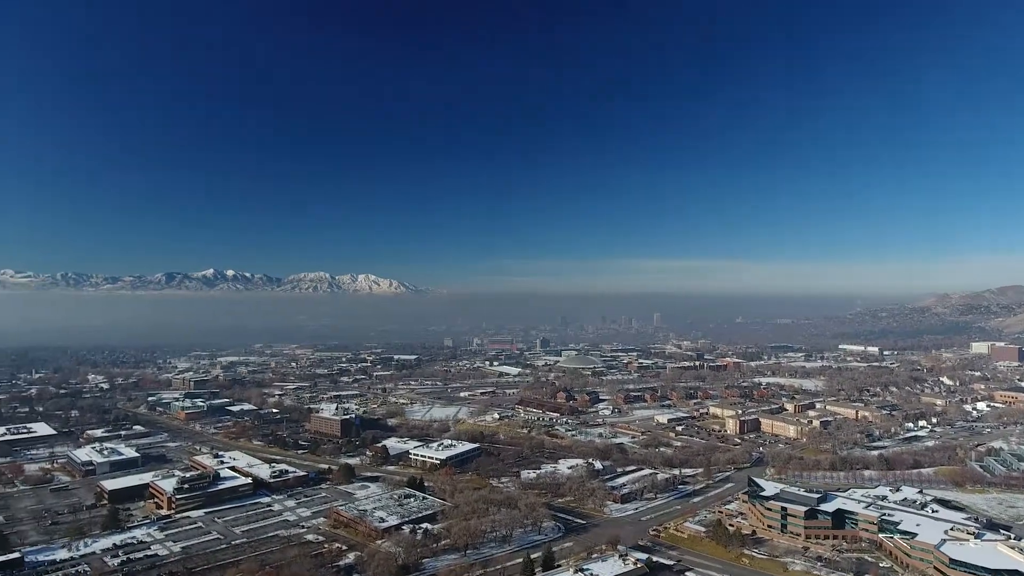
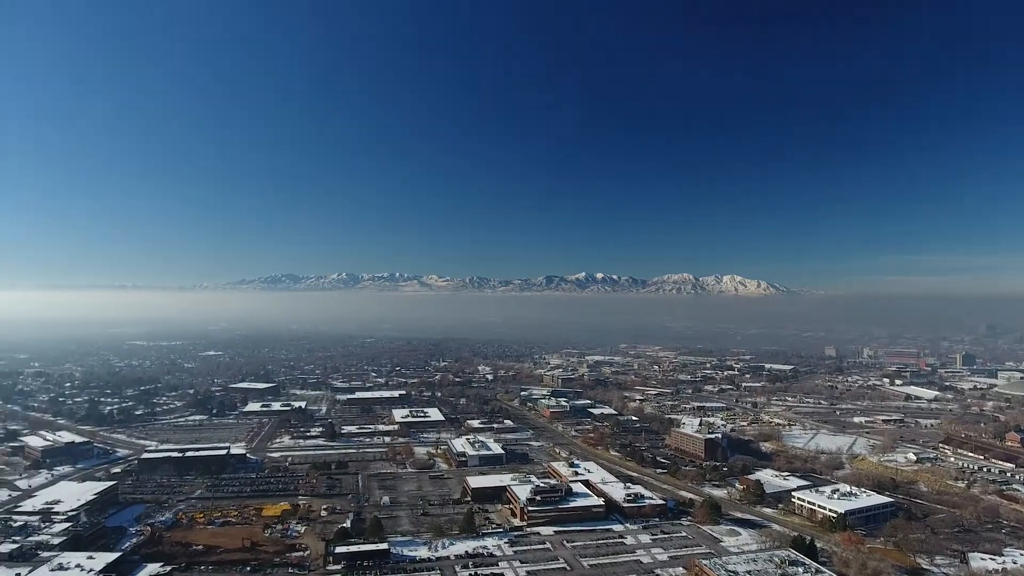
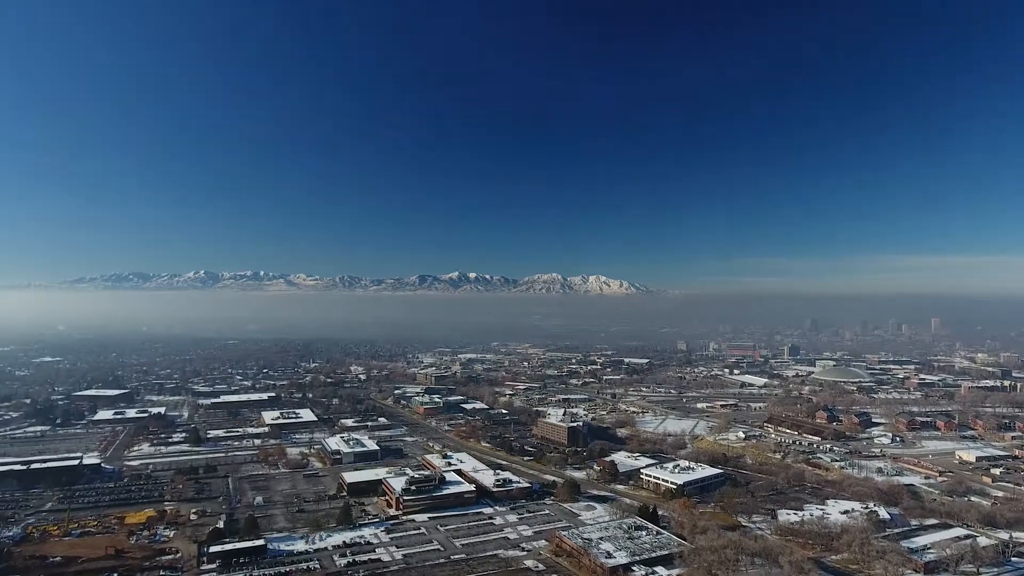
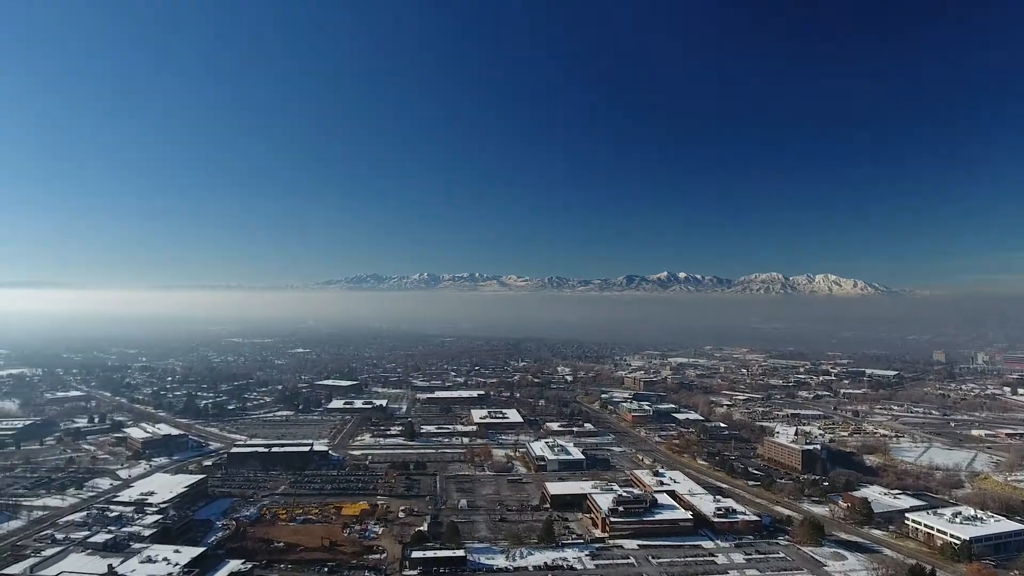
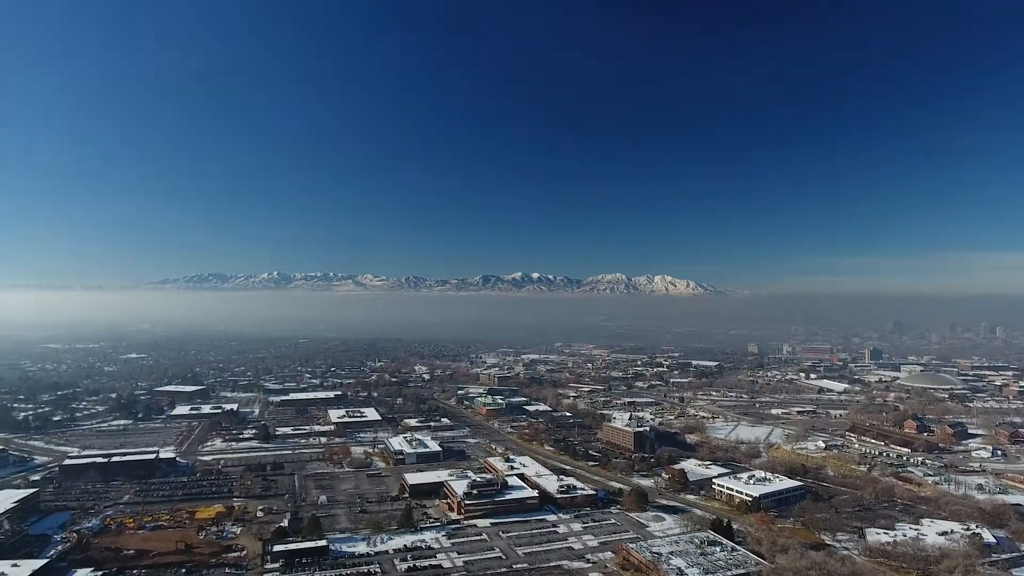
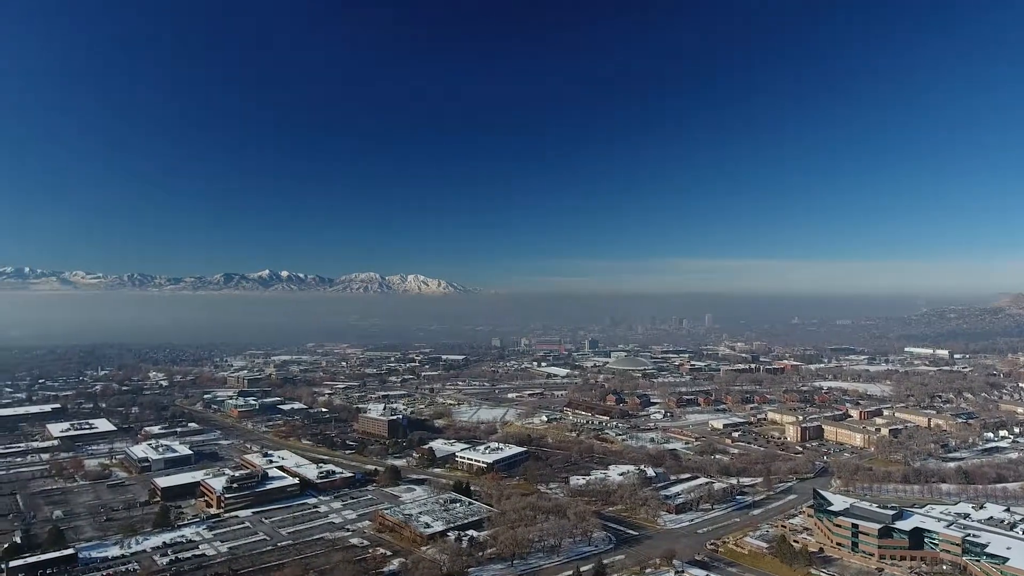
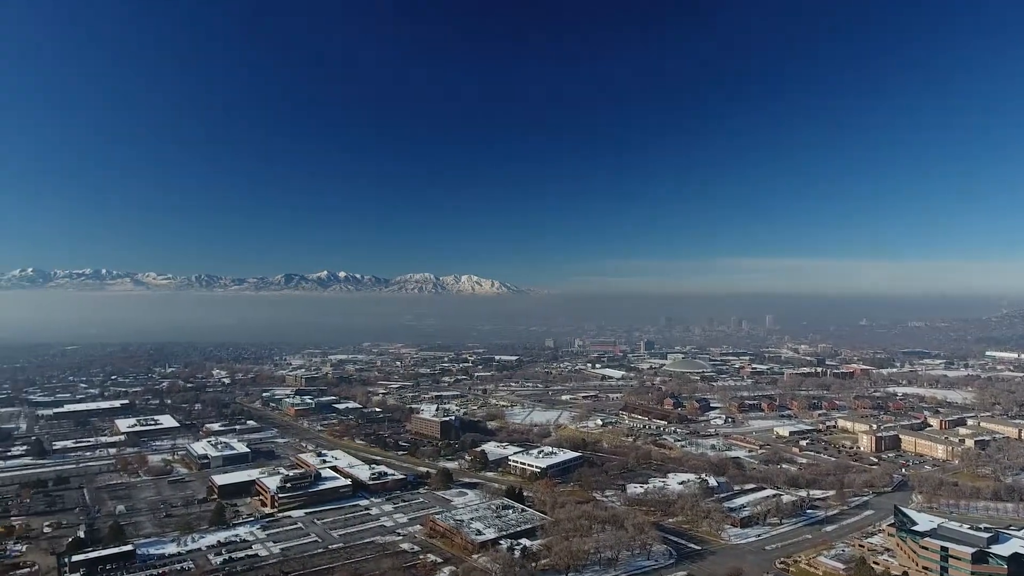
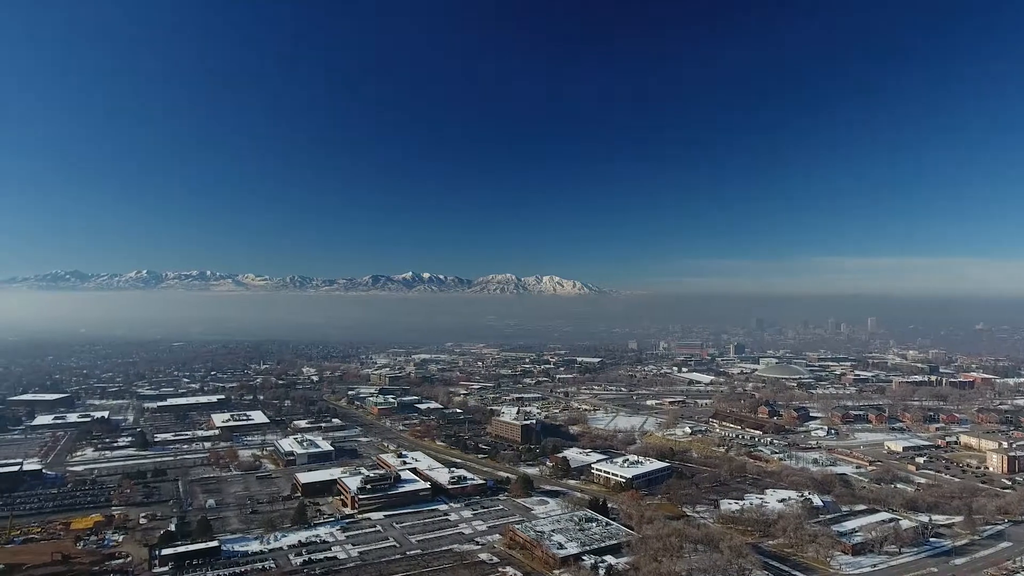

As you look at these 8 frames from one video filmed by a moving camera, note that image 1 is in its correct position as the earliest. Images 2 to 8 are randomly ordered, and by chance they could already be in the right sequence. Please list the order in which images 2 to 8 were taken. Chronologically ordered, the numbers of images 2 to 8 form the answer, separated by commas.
6, 7, 8, 3, 5, 2, 4
